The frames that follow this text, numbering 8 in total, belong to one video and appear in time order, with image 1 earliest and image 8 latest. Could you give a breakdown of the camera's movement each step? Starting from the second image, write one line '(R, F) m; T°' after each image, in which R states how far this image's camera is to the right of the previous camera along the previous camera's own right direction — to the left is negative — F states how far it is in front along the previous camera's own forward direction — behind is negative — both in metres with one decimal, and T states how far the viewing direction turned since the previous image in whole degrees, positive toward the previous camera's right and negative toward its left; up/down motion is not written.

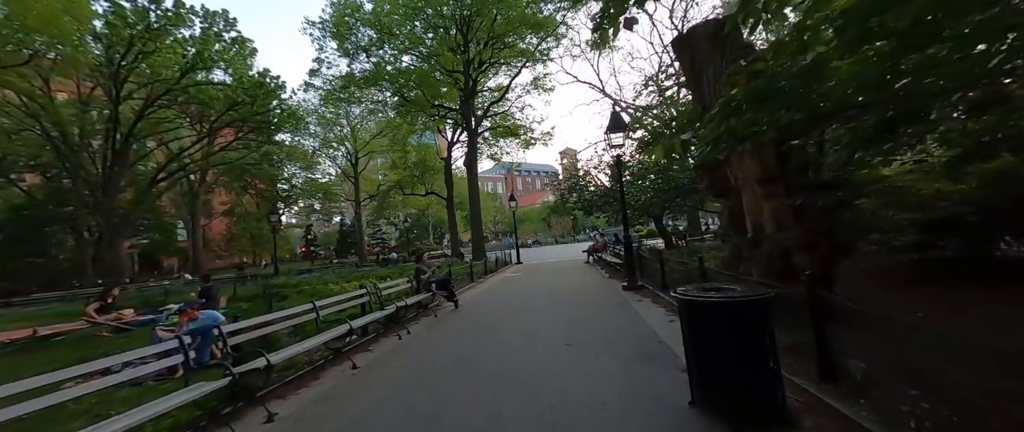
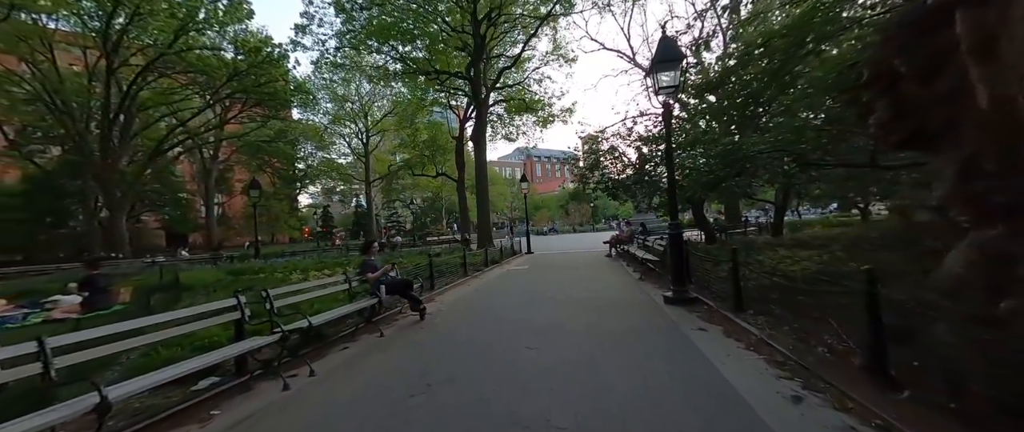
(+0.4, +2.8) m; -3°
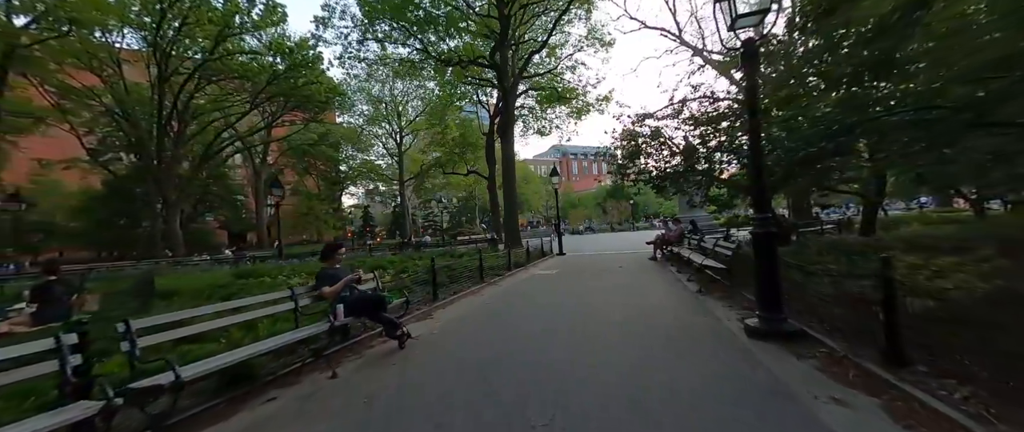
(+0.3, +1.7) m; -6°
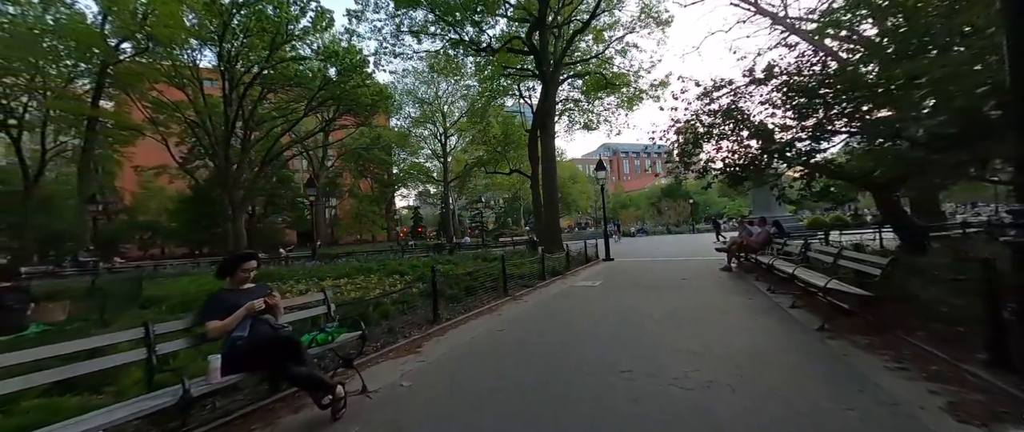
(+0.4, +1.8) m; -8°
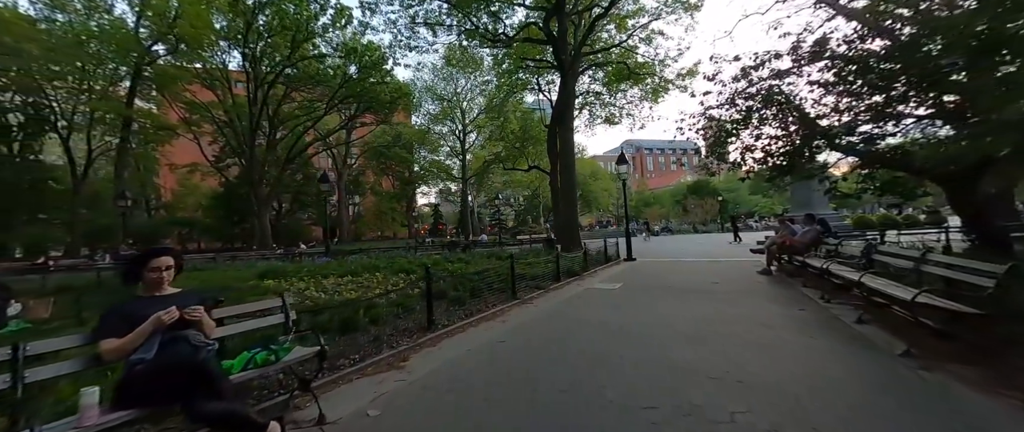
(+0.2, +0.7) m; -3°
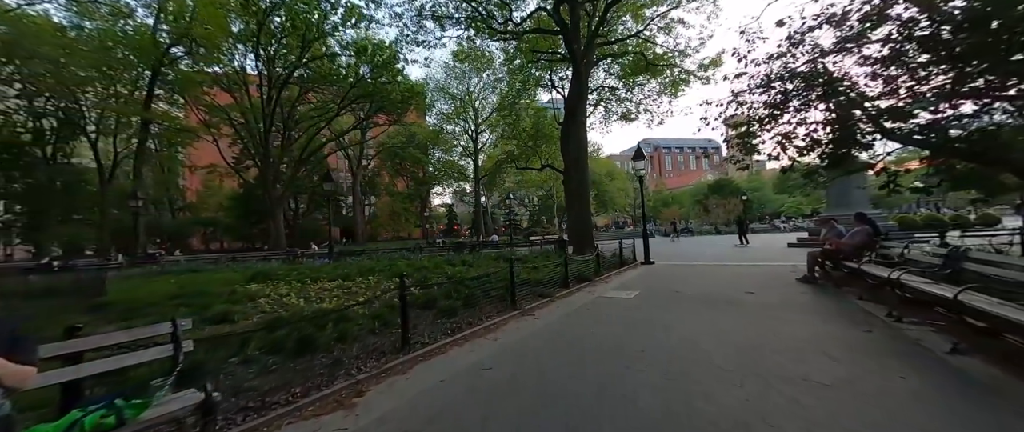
(+0.3, +0.9) m; -2°
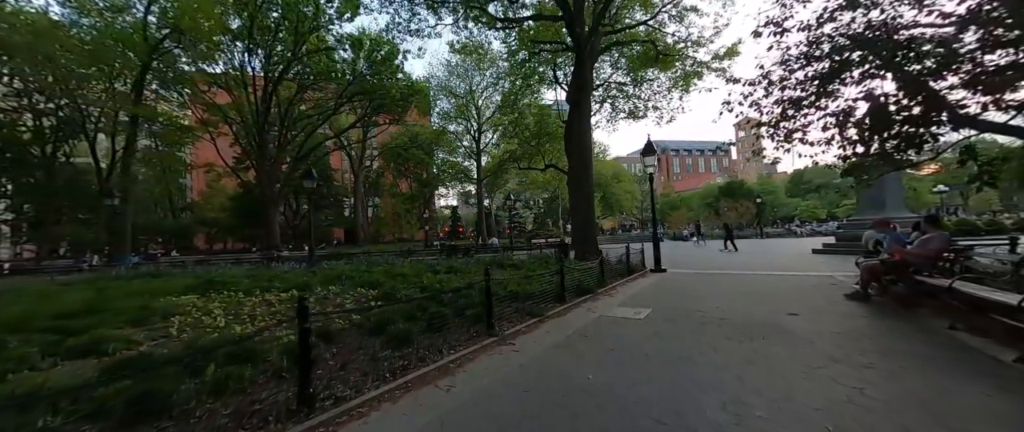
(+0.4, +1.4) m; -1°
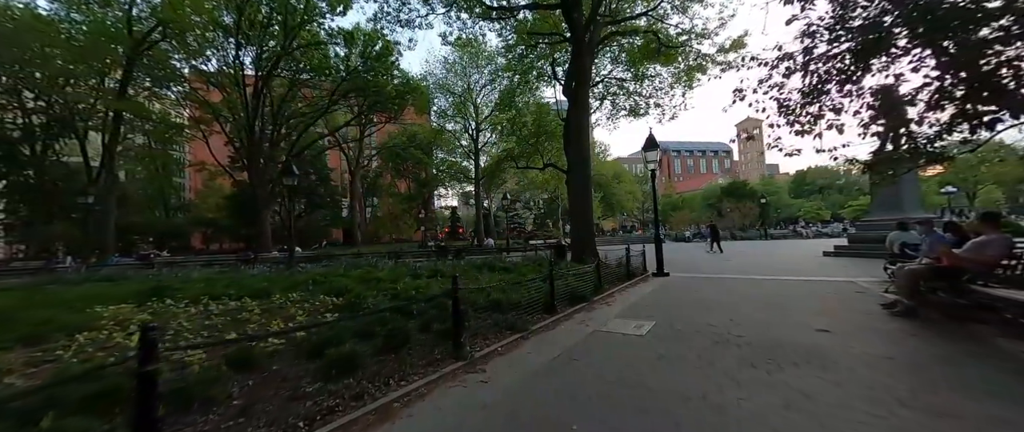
(+0.3, +0.9) m; 0°
